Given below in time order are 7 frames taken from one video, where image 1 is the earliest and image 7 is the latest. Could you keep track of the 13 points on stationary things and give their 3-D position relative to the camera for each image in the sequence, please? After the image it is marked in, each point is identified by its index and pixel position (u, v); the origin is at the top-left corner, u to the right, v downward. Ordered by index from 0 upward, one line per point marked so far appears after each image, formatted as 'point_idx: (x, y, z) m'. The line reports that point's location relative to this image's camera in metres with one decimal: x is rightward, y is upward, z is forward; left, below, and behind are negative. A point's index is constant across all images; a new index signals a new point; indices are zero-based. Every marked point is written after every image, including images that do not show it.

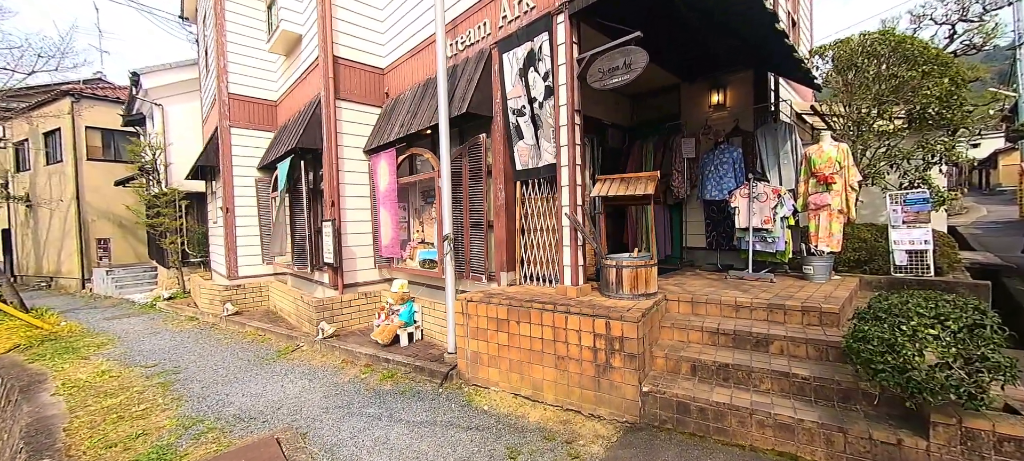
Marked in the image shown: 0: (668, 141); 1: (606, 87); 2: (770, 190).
0: (+2.1, +1.2, +5.4) m
1: (+0.8, +1.2, +3.4) m
2: (+2.7, +0.4, +4.2) m
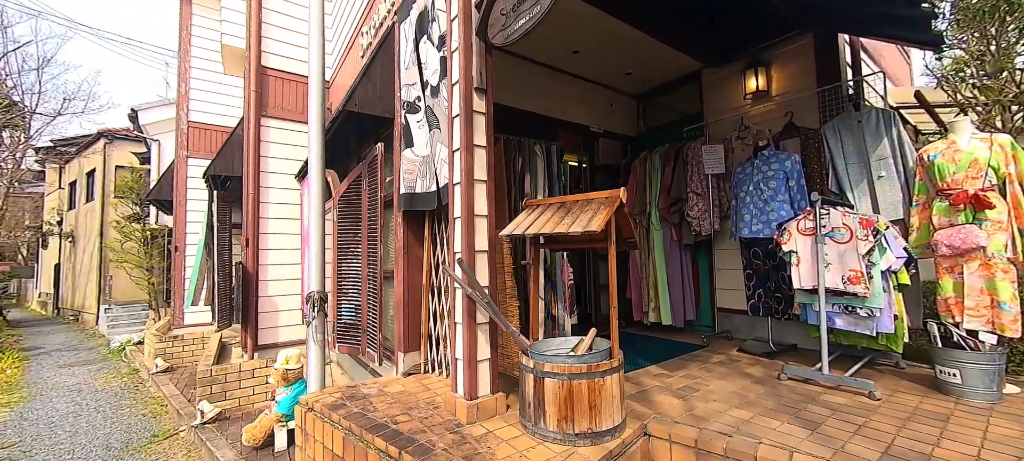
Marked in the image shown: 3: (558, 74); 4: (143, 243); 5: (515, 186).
0: (+1.6, +0.7, +3.7) m
1: (0.0, +0.9, +1.9) m
2: (+2.0, +0.1, +2.3) m
3: (+0.5, +1.6, +4.0) m
4: (-7.9, -0.3, +8.5) m
5: (0.0, +0.3, +2.9) m
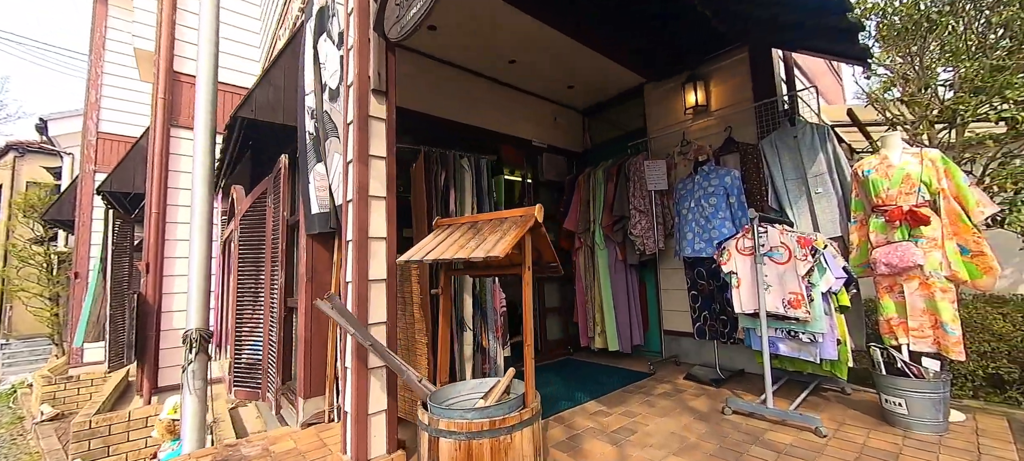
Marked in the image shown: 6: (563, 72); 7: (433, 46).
0: (+1.0, +0.6, +3.5) m
1: (-0.4, +0.8, +1.6) m
2: (+1.5, 0.0, +2.2) m
3: (-0.1, +1.4, +3.8) m
4: (-8.8, -0.7, +7.5) m
5: (-0.5, +0.2, +2.6) m
6: (+0.5, +1.4, +3.6) m
7: (-0.6, +1.5, +3.2) m
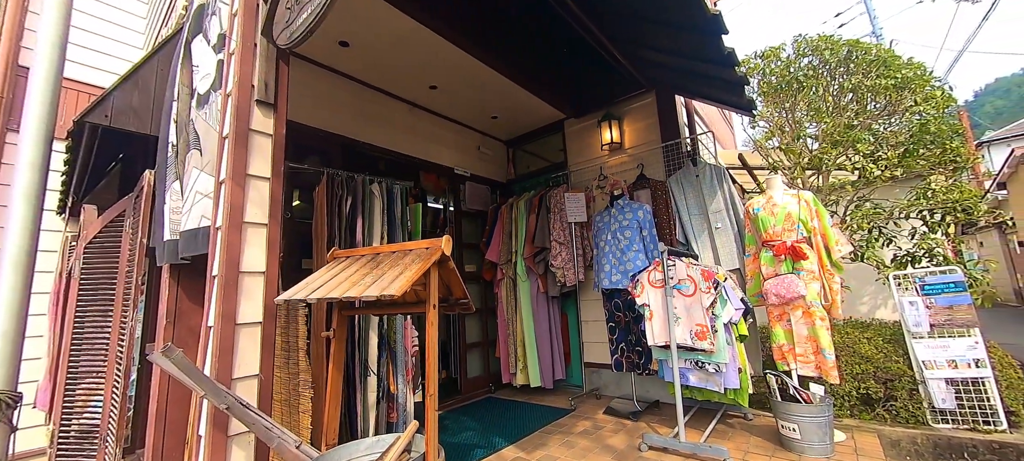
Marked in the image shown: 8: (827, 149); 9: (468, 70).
0: (+0.3, +0.3, +3.6) m
1: (-0.8, +0.7, +1.4) m
2: (+1.1, -0.2, +2.2) m
3: (-0.9, +1.1, +3.6) m
4: (-10.0, -1.1, +5.6) m
5: (-1.0, 0.0, +2.3) m
6: (-0.3, +1.2, +3.6) m
7: (-1.2, +1.2, +3.0) m
8: (+2.3, +0.6, +2.9) m
9: (-0.3, +1.2, +3.1) m
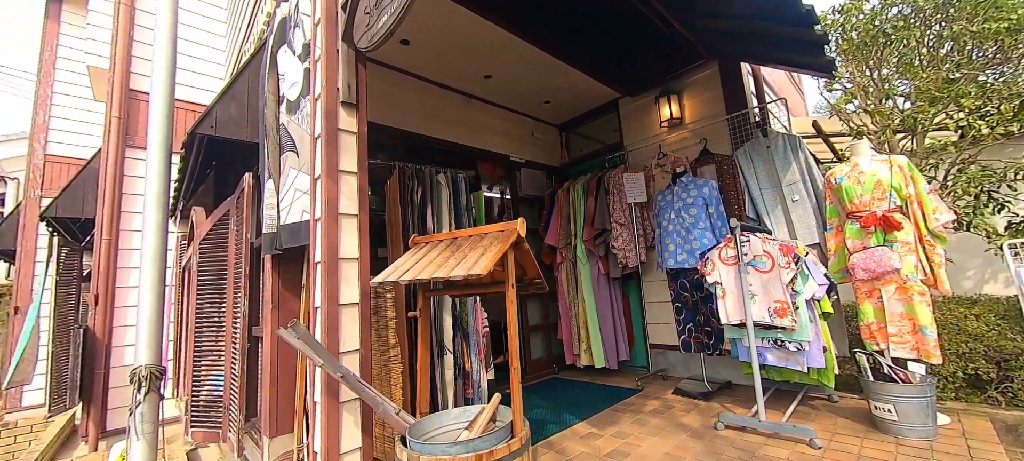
0: (+0.8, +0.5, +3.5) m
1: (-0.5, +0.7, +1.5) m
2: (+1.4, -0.1, +2.1) m
3: (-0.4, +1.2, +3.7) m
4: (-9.1, -1.3, +6.9) m
5: (-0.6, +0.1, +2.5) m
6: (+0.2, +1.3, +3.6) m
7: (-0.8, +1.3, +3.1) m
8: (+2.7, +0.8, +2.6) m
9: (+0.1, +1.4, +3.1) m
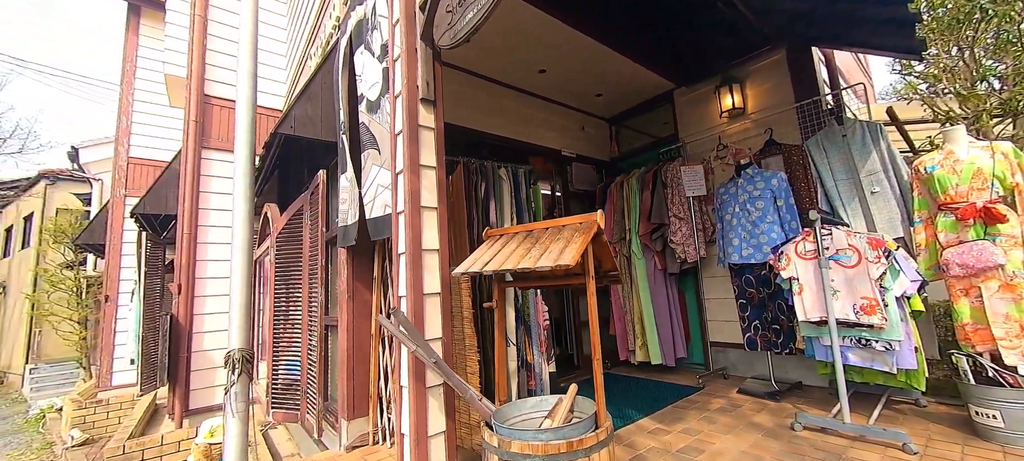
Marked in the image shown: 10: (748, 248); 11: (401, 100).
0: (+1.3, +0.5, +3.5) m
1: (-0.2, +0.7, +1.6) m
2: (+1.8, -0.1, +2.0) m
3: (+0.1, +1.3, +3.7) m
4: (-8.3, -1.2, +7.6) m
5: (-0.2, +0.1, +2.5) m
6: (+0.7, +1.3, +3.6) m
7: (-0.4, +1.4, +3.2) m
8: (+3.0, +0.8, +2.4) m
9: (+0.5, +1.4, +3.1) m
10: (+1.7, -0.1, +2.8) m
11: (-0.5, +0.6, +1.8) m
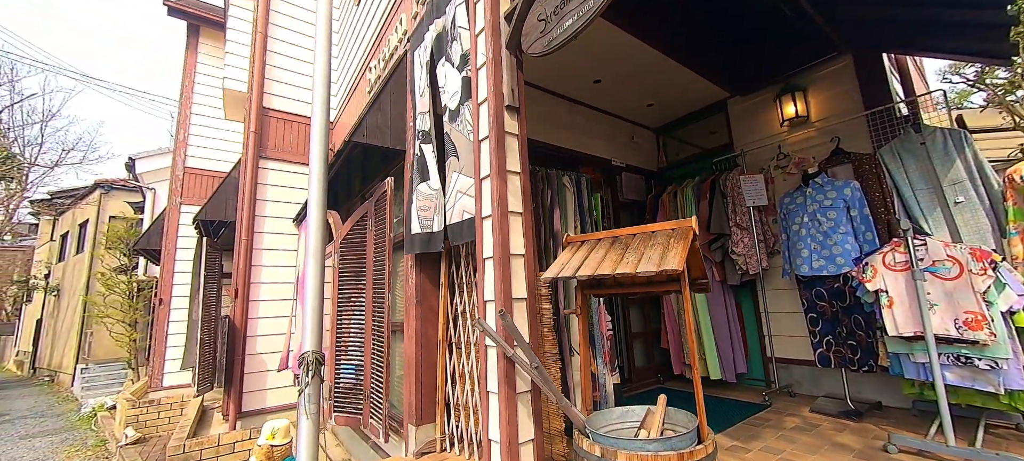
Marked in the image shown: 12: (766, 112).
0: (+1.7, +0.4, +3.4) m
1: (+0.2, +0.7, +1.6) m
2: (+2.2, -0.1, +1.9) m
3: (+0.6, +1.2, +3.7) m
4: (-7.7, -1.3, +8.0) m
5: (+0.2, +0.1, +2.5) m
6: (+1.2, +1.3, +3.6) m
7: (+0.1, +1.3, +3.2) m
8: (+3.4, +0.8, +2.2) m
9: (+1.0, +1.3, +3.1) m
10: (+2.1, -0.2, +2.7) m
11: (-0.1, +0.6, +1.8) m
12: (+2.2, +1.0, +3.5) m
